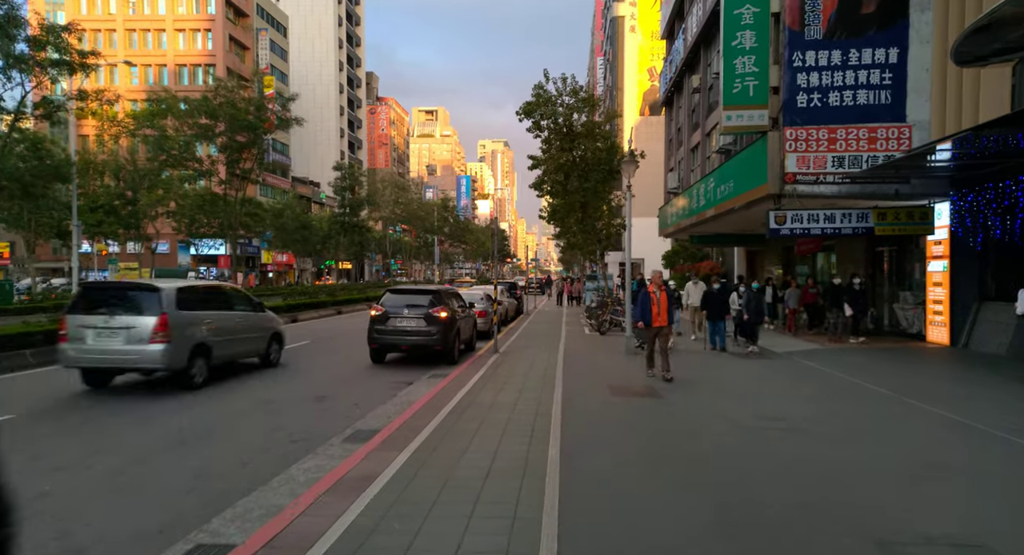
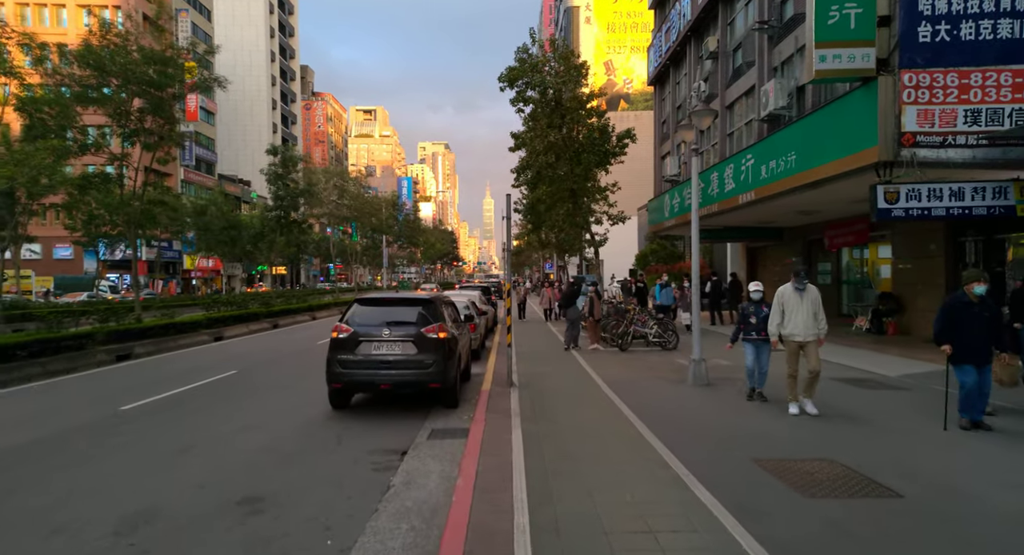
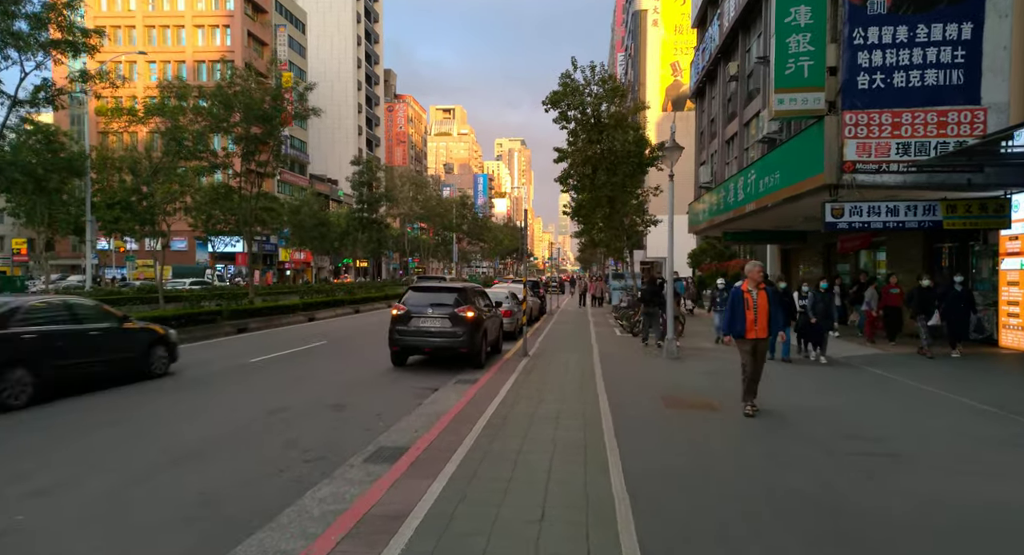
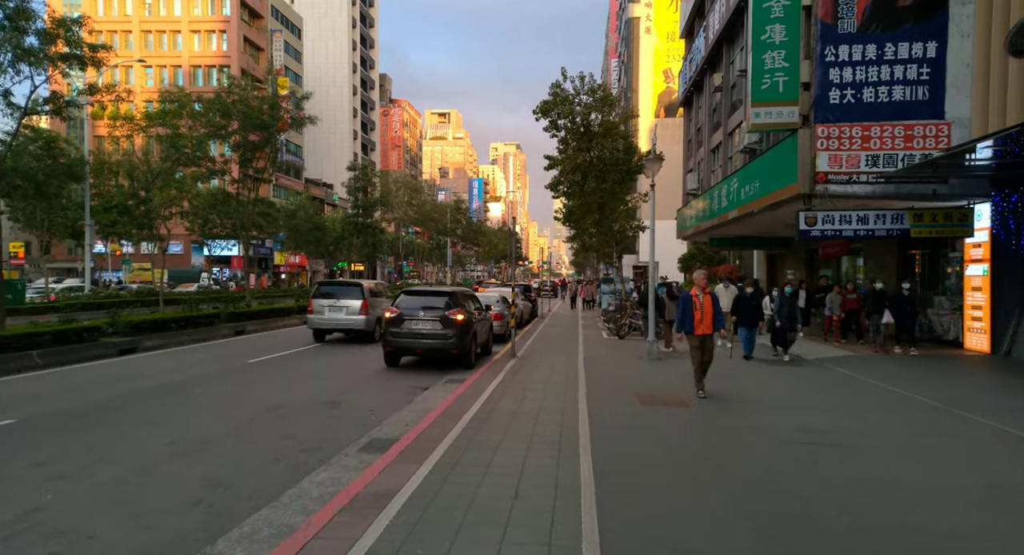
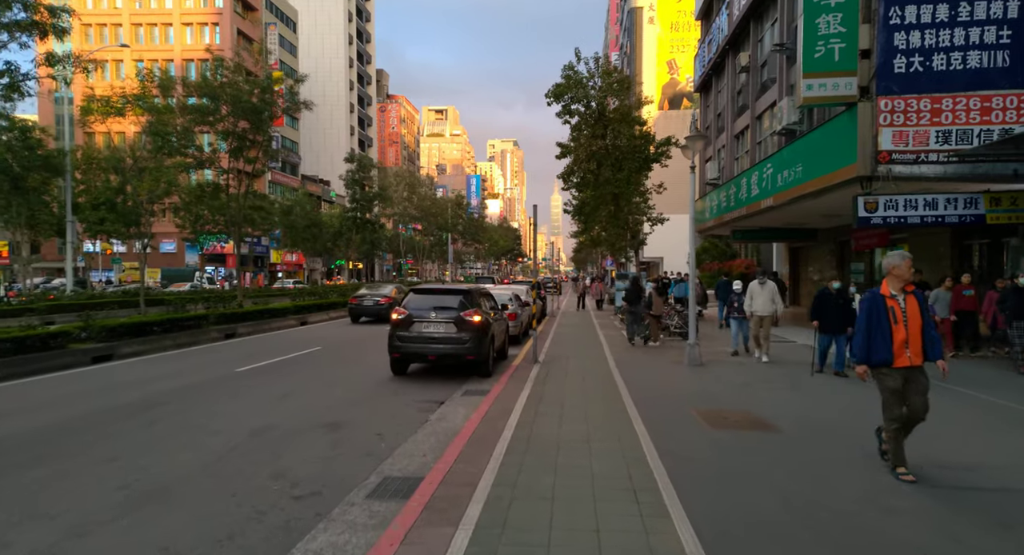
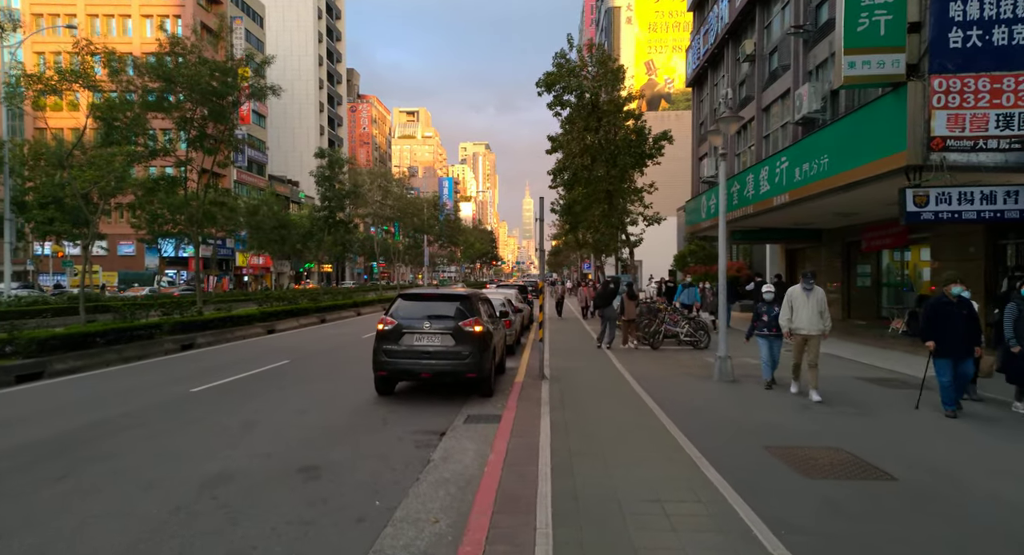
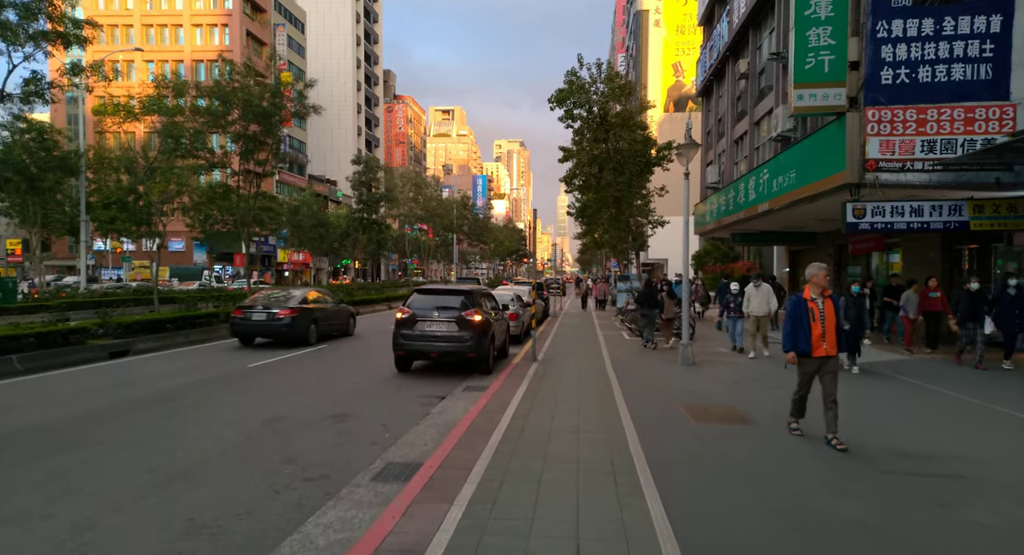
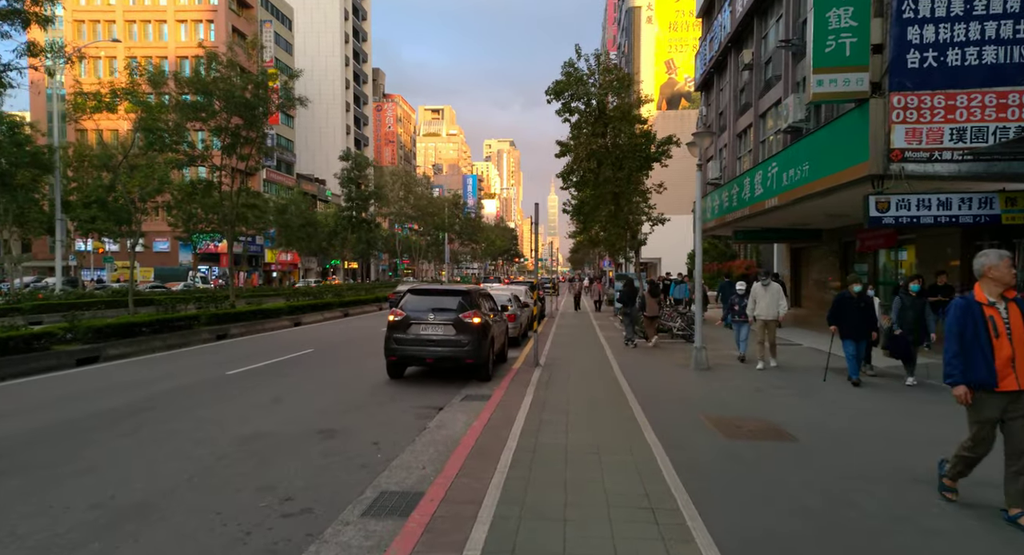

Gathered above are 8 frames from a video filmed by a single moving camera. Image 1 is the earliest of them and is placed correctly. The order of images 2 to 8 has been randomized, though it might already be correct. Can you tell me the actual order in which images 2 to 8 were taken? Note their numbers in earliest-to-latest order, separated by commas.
4, 3, 7, 5, 8, 6, 2
